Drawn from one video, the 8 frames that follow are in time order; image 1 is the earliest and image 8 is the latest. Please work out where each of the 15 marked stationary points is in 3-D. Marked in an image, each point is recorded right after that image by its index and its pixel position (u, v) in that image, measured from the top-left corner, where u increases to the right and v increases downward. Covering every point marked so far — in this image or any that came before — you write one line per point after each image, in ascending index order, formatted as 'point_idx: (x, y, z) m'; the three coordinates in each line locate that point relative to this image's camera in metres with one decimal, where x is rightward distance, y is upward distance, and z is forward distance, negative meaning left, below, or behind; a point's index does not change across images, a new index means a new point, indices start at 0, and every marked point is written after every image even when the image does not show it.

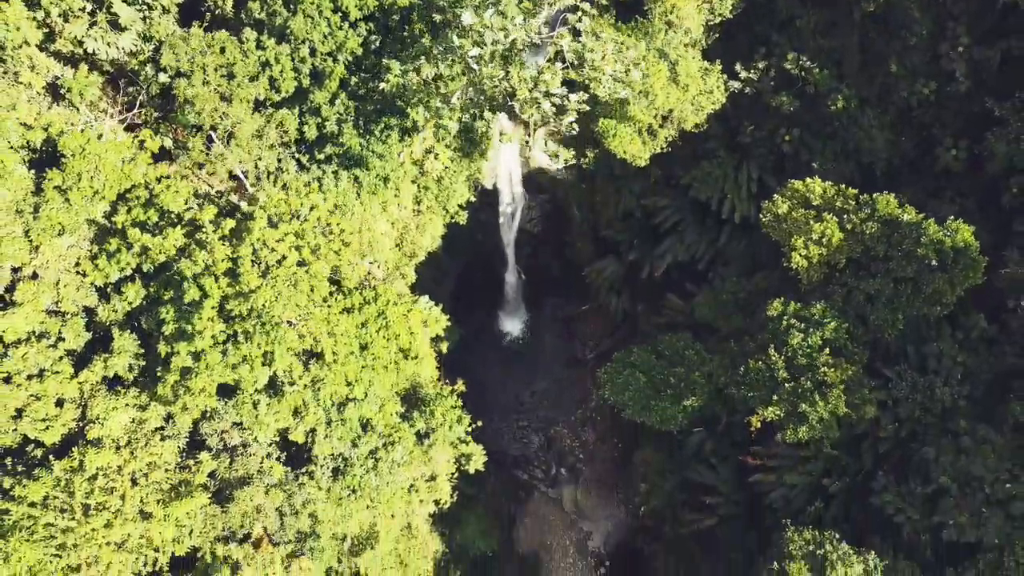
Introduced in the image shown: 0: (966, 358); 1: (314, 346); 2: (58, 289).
0: (+11.7, -1.9, +16.4) m
1: (-4.1, -0.8, +13.2) m
2: (-9.2, 0.0, +13.0) m
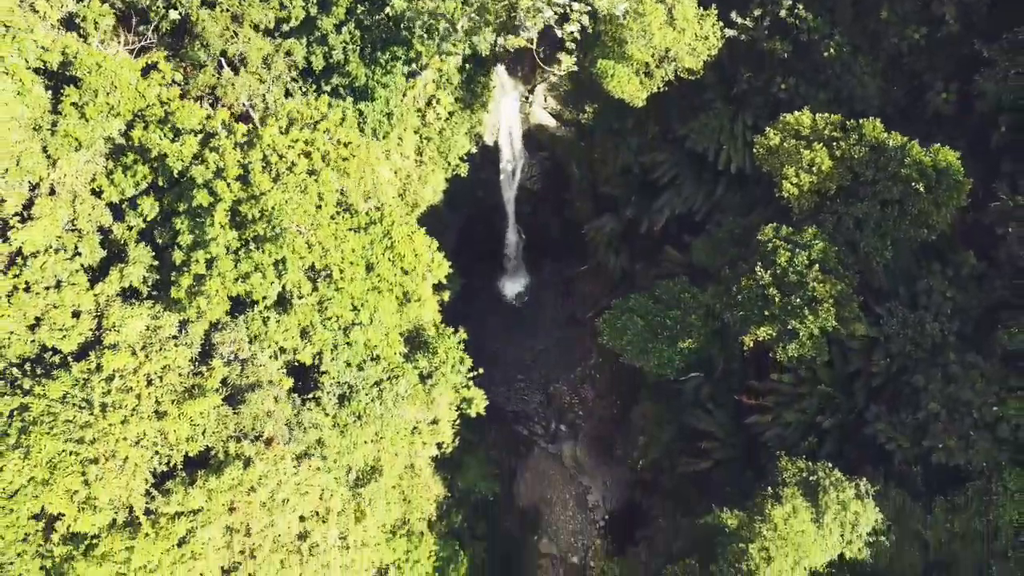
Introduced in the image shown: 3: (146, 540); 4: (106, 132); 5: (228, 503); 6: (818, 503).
0: (+11.7, -0.2, +16.8) m
1: (-4.1, +0.8, +13.6) m
2: (-9.1, +1.7, +13.4) m
3: (-6.3, -4.2, +10.9) m
4: (-8.1, +3.3, +12.8) m
5: (-5.0, -3.6, +11.5) m
6: (+7.4, -5.2, +15.5) m
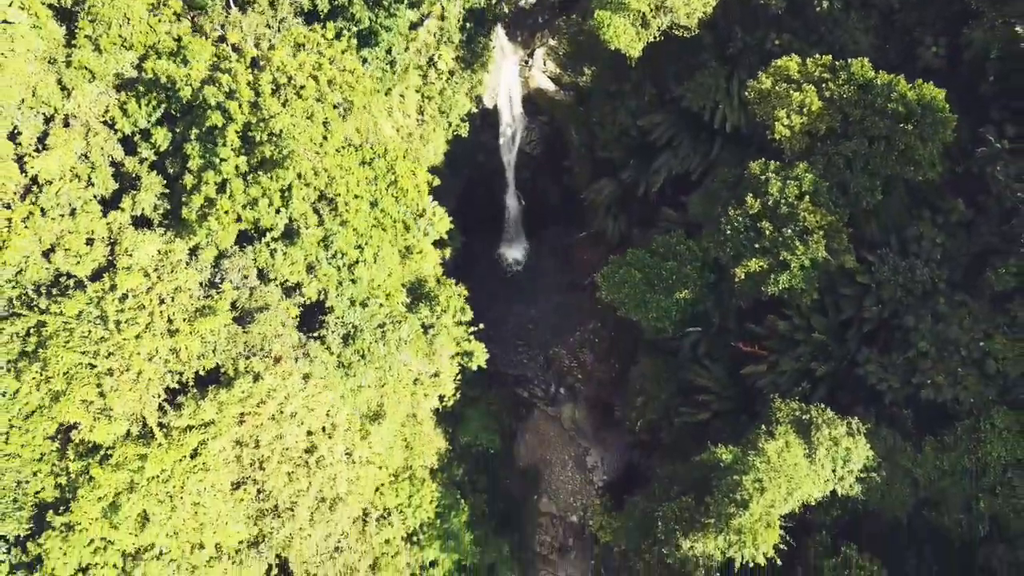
0: (+11.7, +1.3, +17.2) m
1: (-4.1, +2.2, +14.0) m
2: (-9.2, +3.1, +13.8) m
3: (-6.3, -2.7, +11.3) m
4: (-8.1, +4.7, +13.2) m
5: (-5.0, -2.1, +11.9) m
6: (+7.4, -3.8, +15.9) m
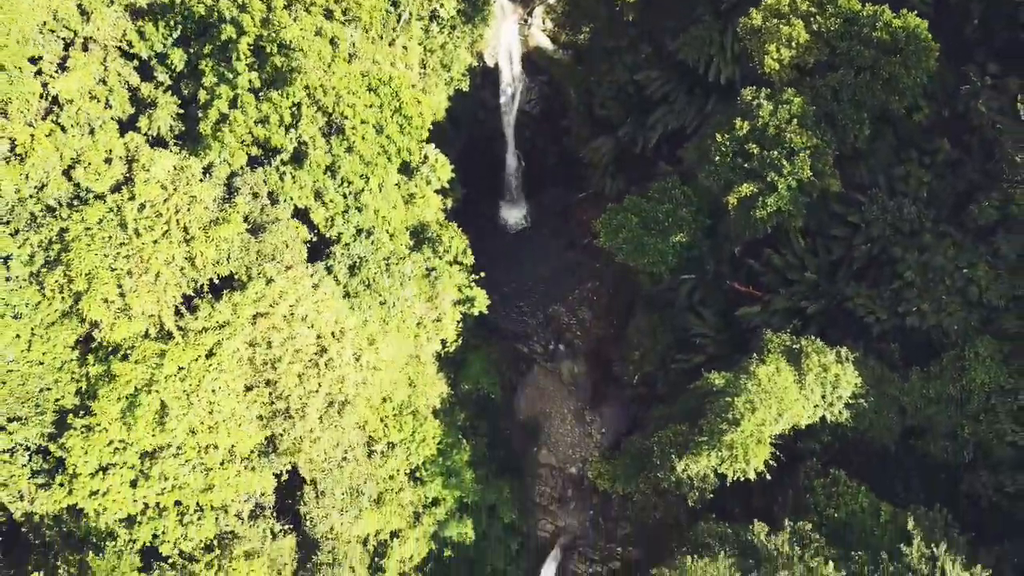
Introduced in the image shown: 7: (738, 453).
0: (+11.7, +3.0, +17.8) m
1: (-4.1, +4.0, +14.5) m
2: (-9.2, +4.8, +14.4) m
3: (-6.3, -1.0, +11.9) m
4: (-8.1, +6.5, +13.8) m
5: (-5.0, -0.4, +12.4) m
6: (+7.5, -2.0, +16.5) m
7: (+5.4, -3.7, +15.4) m
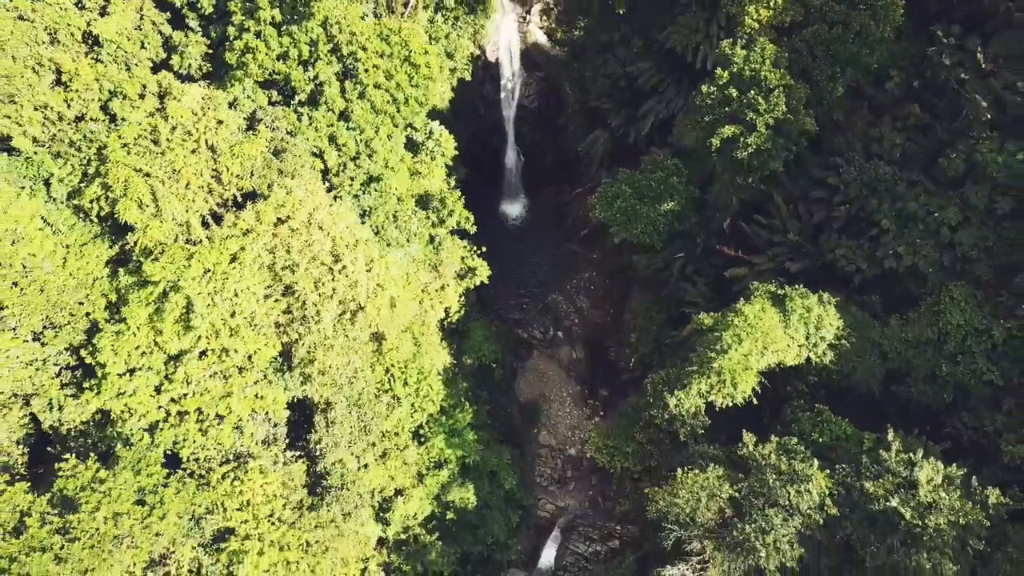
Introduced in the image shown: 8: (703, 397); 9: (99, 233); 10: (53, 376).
0: (+11.7, +4.4, +19.1) m
1: (-4.1, +5.6, +15.8) m
2: (-9.1, +6.5, +15.7) m
3: (-6.3, +0.8, +12.9) m
4: (-8.1, +8.1, +15.2) m
5: (-5.0, +1.4, +13.4) m
6: (+7.5, -0.5, +17.4) m
7: (+5.4, -2.2, +16.2) m
8: (+4.9, -2.8, +16.5) m
9: (-8.9, +1.1, +13.9) m
10: (-9.2, -2.0, +13.1) m
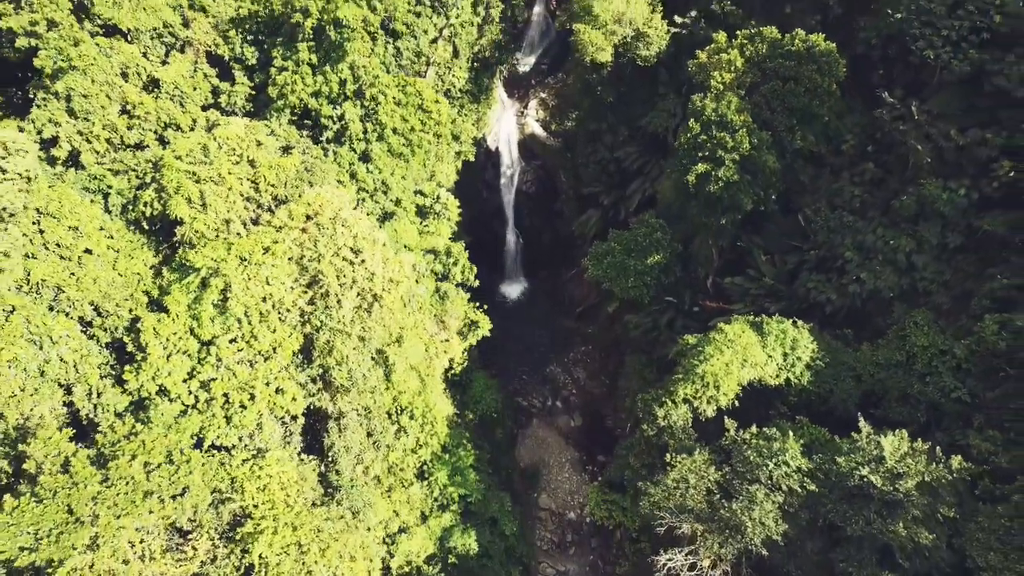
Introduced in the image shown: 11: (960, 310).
0: (+11.7, +3.3, +21.4) m
1: (-4.1, +5.2, +18.3) m
2: (-9.1, +6.1, +18.3) m
3: (-6.3, +1.0, +14.6) m
4: (-8.1, +7.8, +18.1) m
5: (-5.0, +1.4, +15.2) m
6: (+7.4, -1.2, +18.8) m
7: (+5.4, -2.6, +17.4) m
8: (+4.9, -3.3, +17.5) m
9: (-8.9, +1.1, +15.6) m
10: (-9.3, -1.8, +14.2) m
11: (+13.2, -0.7, +18.8) m
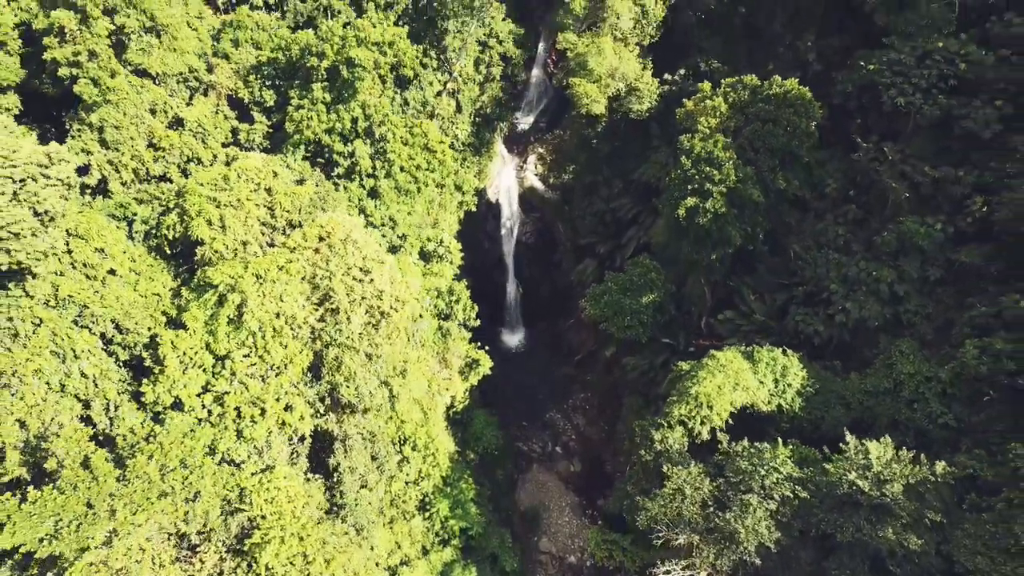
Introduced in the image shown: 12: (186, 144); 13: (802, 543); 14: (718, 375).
0: (+11.7, +2.1, +22.5) m
1: (-4.1, +4.3, +19.6) m
2: (-9.2, +5.2, +19.7) m
3: (-6.3, +0.5, +15.4) m
4: (-8.1, +7.0, +19.7) m
5: (-5.0, +0.9, +16.1) m
6: (+7.4, -2.1, +19.5) m
7: (+5.4, -3.3, +17.9) m
8: (+4.8, -4.0, +18.0) m
9: (-8.9, +0.6, +16.5) m
10: (-9.3, -2.1, +14.8) m
11: (+13.2, -1.6, +19.5) m
12: (-9.5, +3.8, +18.2) m
13: (+6.4, -5.6, +14.0) m
14: (+5.9, -2.6, +18.4) m
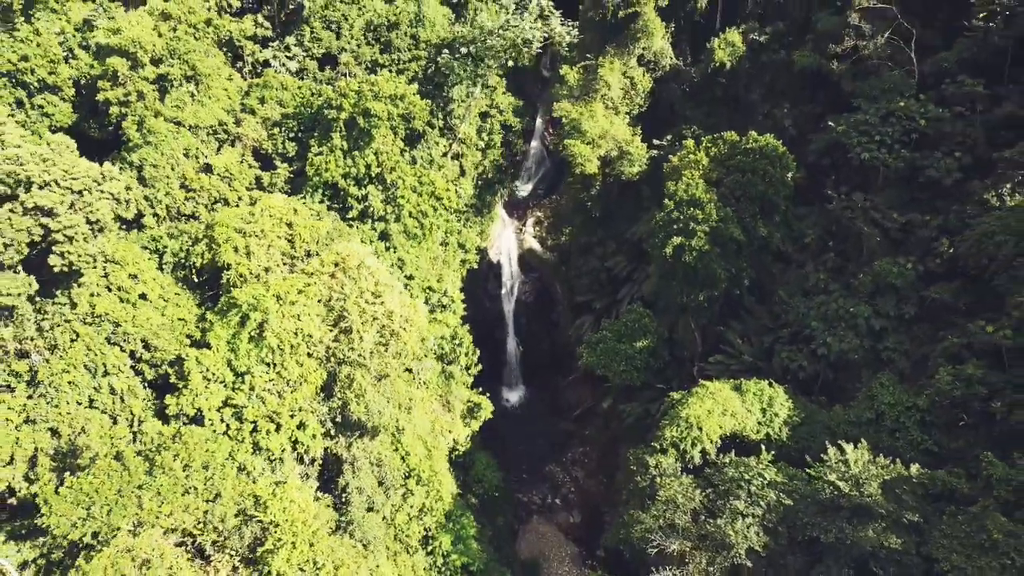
0: (+11.6, +0.6, +24.0) m
1: (-4.1, +3.2, +21.3) m
2: (-9.2, +4.1, +21.5) m
3: (-6.3, -0.1, +16.7) m
4: (-8.1, +5.8, +21.7) m
5: (-5.0, +0.3, +17.5) m
6: (+7.4, -3.2, +20.5) m
7: (+5.3, -4.2, +18.7) m
8: (+4.8, -4.9, +18.7) m
9: (-8.9, -0.2, +17.8) m
10: (-9.3, -2.6, +15.8) m
11: (+13.2, -2.7, +20.6) m
12: (-9.5, +2.8, +19.9) m
13: (+6.4, -6.0, +14.6) m
14: (+5.9, -3.5, +19.3) m
